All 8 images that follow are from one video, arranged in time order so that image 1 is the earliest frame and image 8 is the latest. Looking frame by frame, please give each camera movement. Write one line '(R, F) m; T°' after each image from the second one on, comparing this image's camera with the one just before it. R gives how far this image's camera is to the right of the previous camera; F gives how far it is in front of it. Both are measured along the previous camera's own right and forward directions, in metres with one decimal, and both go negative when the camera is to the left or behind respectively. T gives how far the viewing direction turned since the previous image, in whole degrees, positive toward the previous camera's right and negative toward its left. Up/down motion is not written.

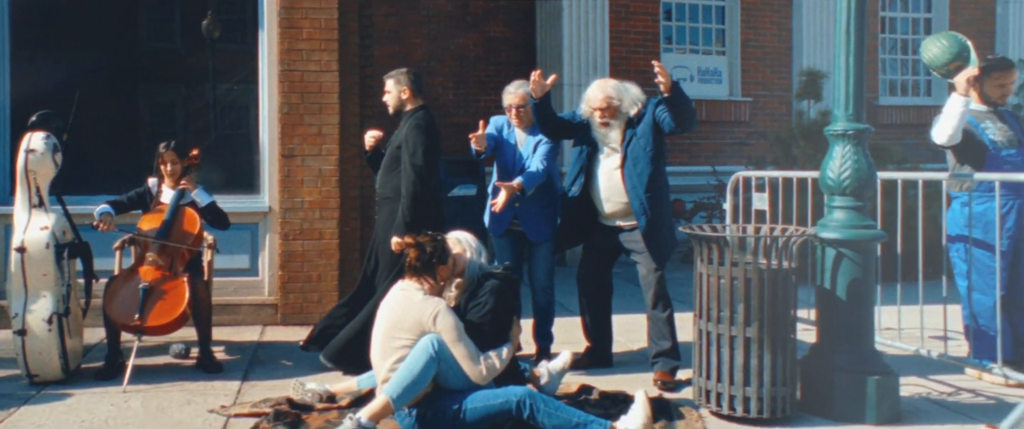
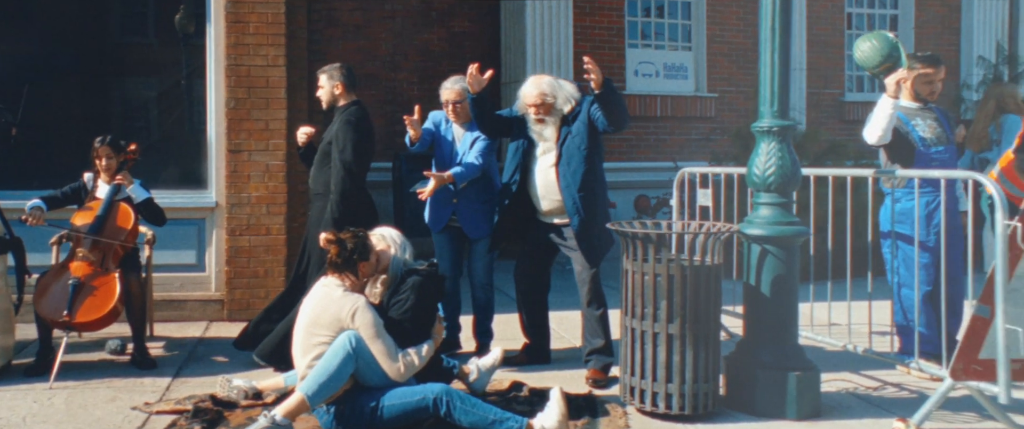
(+0.3, 0.0) m; +1°
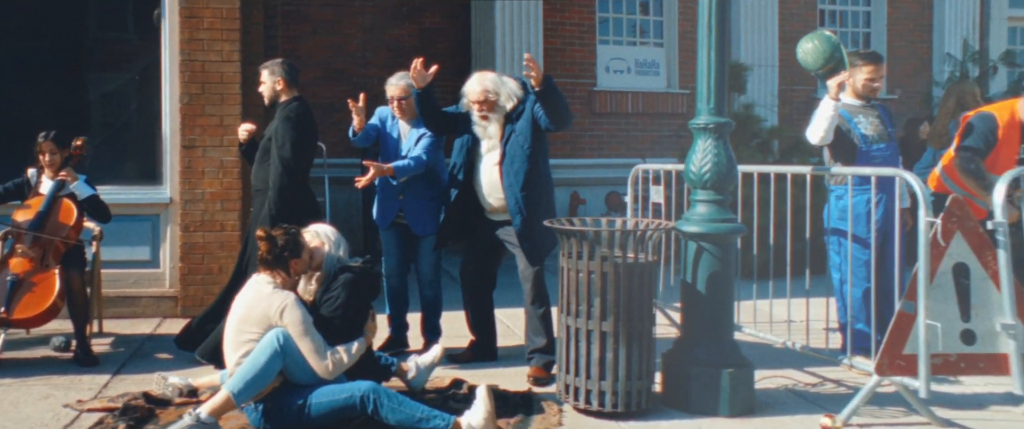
(+0.2, 0.0) m; +1°
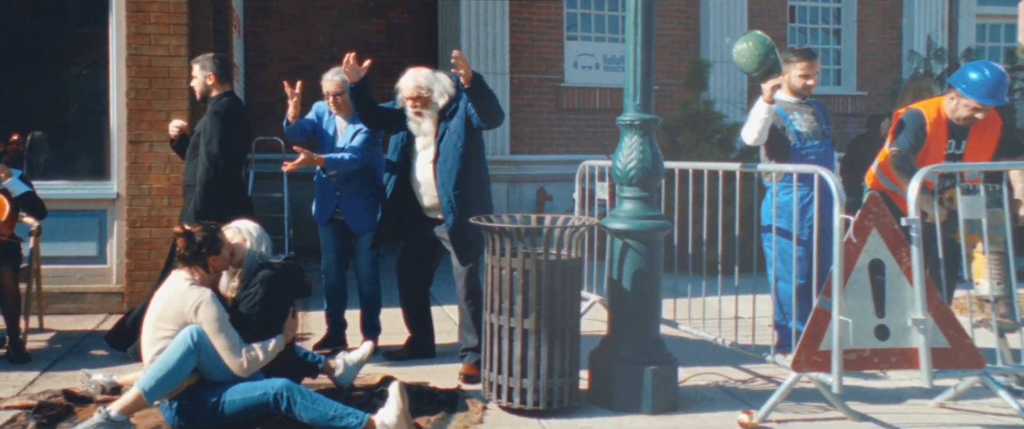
(+0.3, 0.0) m; +1°
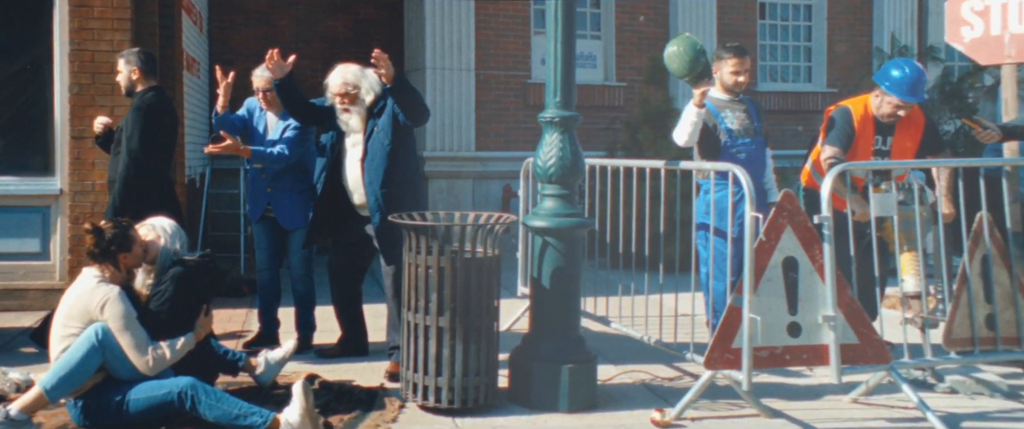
(+0.3, 0.0) m; +1°
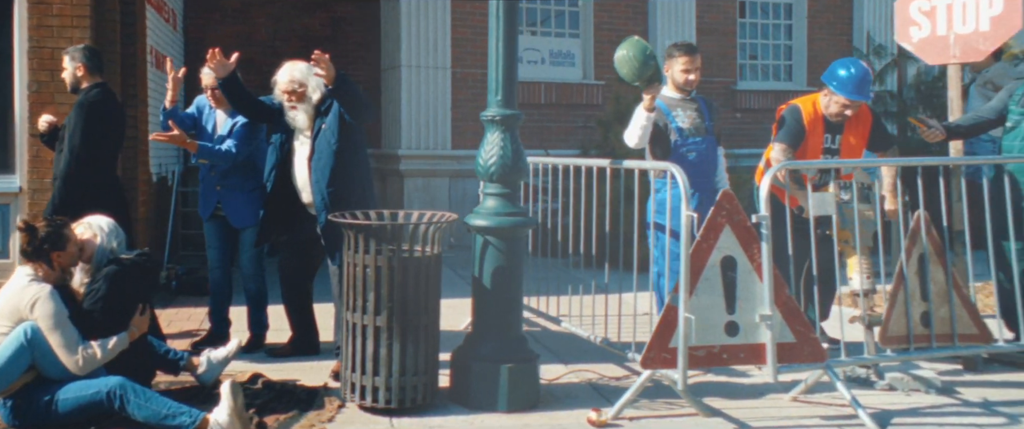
(+0.2, 0.0) m; +1°
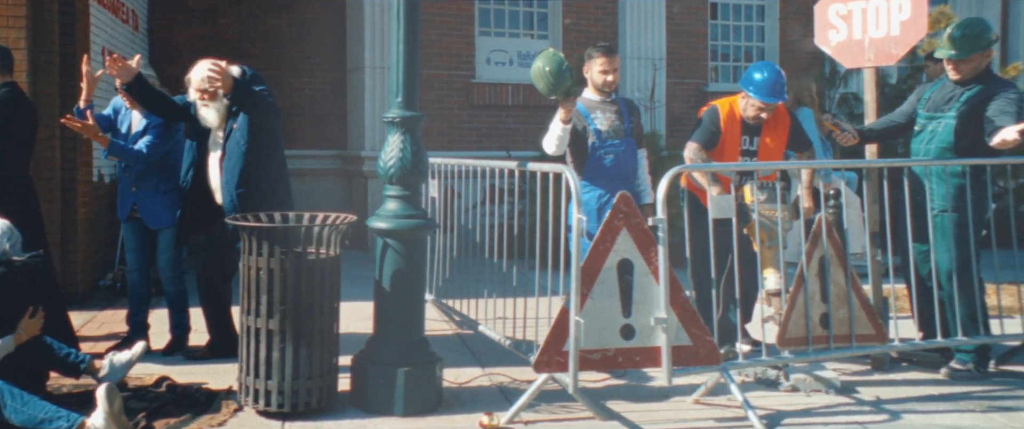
(+0.4, 0.0) m; +1°
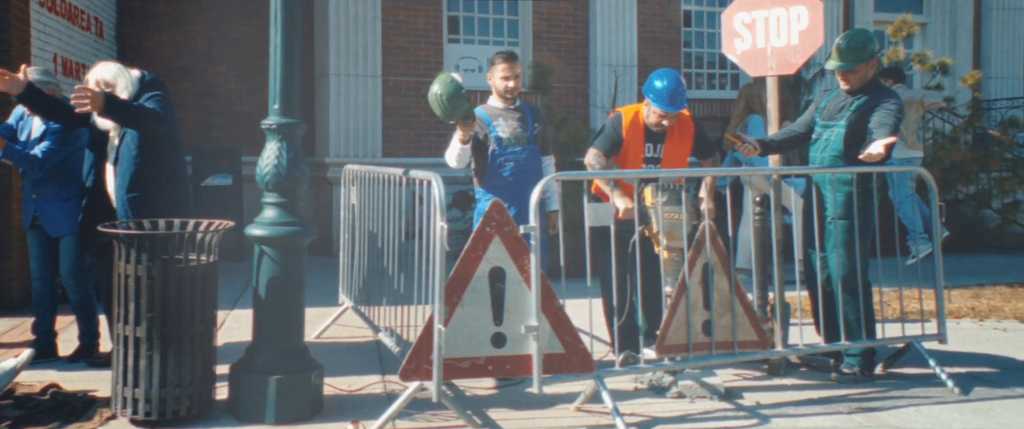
(+0.6, 0.0) m; 0°
